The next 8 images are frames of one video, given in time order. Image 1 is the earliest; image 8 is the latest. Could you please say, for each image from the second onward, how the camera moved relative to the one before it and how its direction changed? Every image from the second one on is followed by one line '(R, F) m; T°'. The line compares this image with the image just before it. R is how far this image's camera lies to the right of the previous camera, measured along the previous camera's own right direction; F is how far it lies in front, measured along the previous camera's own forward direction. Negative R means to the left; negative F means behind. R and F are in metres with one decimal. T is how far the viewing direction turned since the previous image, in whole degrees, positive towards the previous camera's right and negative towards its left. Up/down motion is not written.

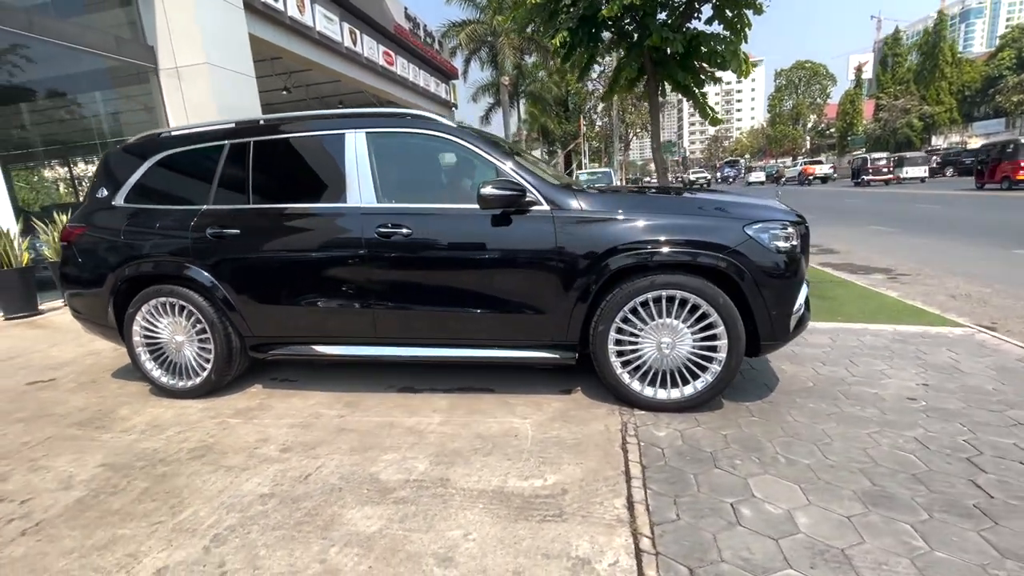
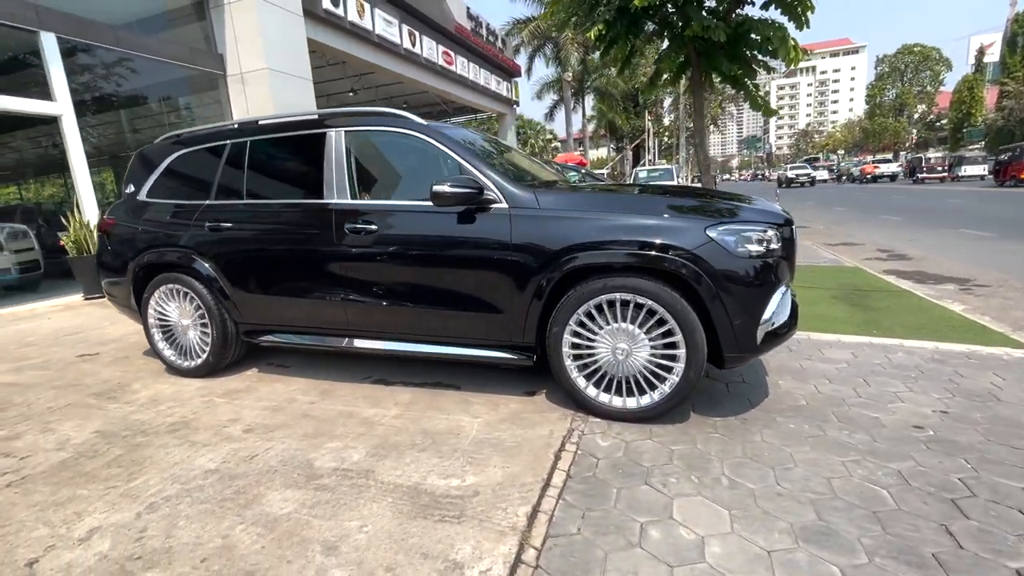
(+0.8, +0.1) m; -8°
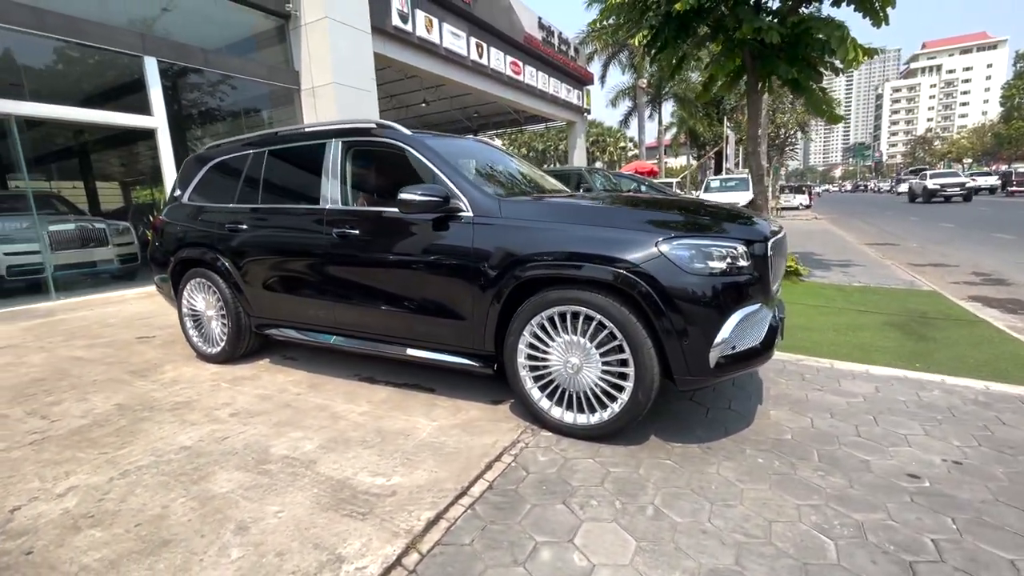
(+0.8, 0.0) m; -9°
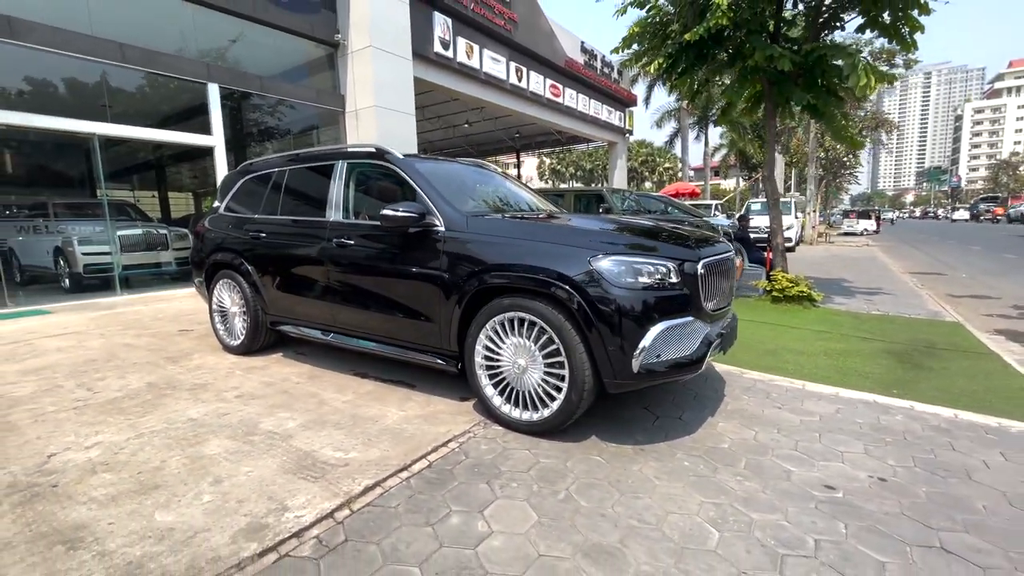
(+0.6, -0.3) m; -5°
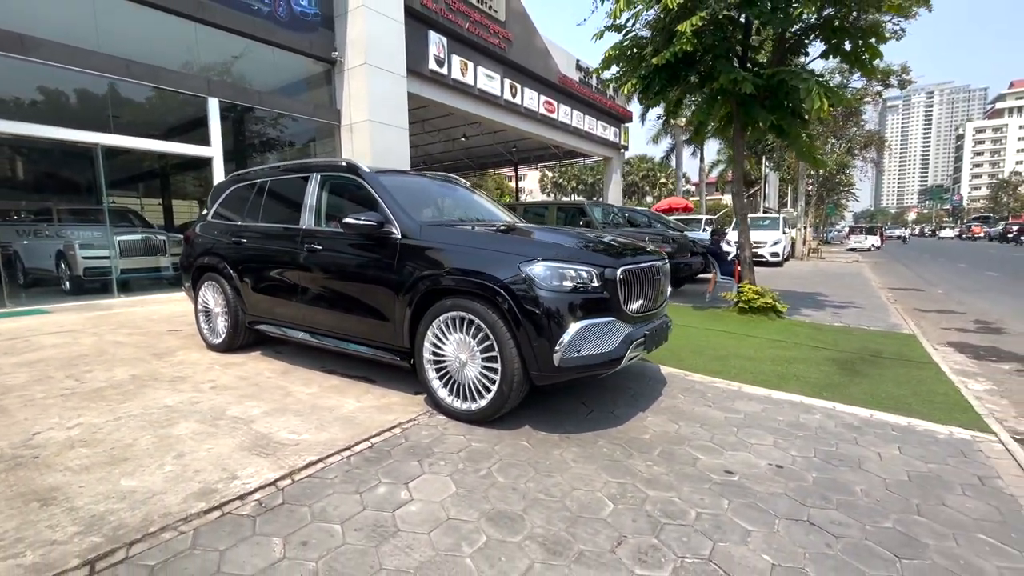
(+0.5, -0.4) m; 0°
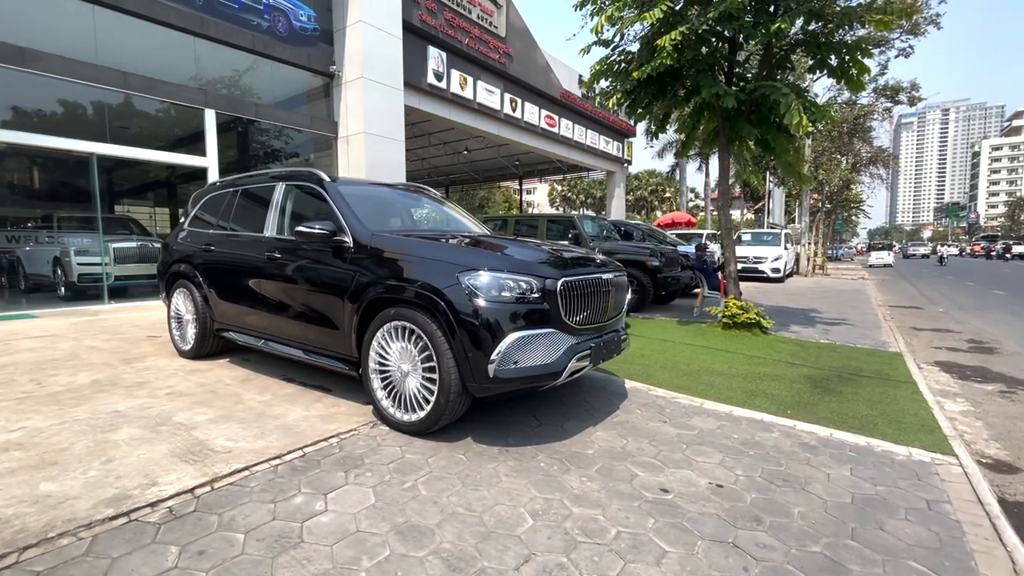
(+0.5, 0.0) m; -1°
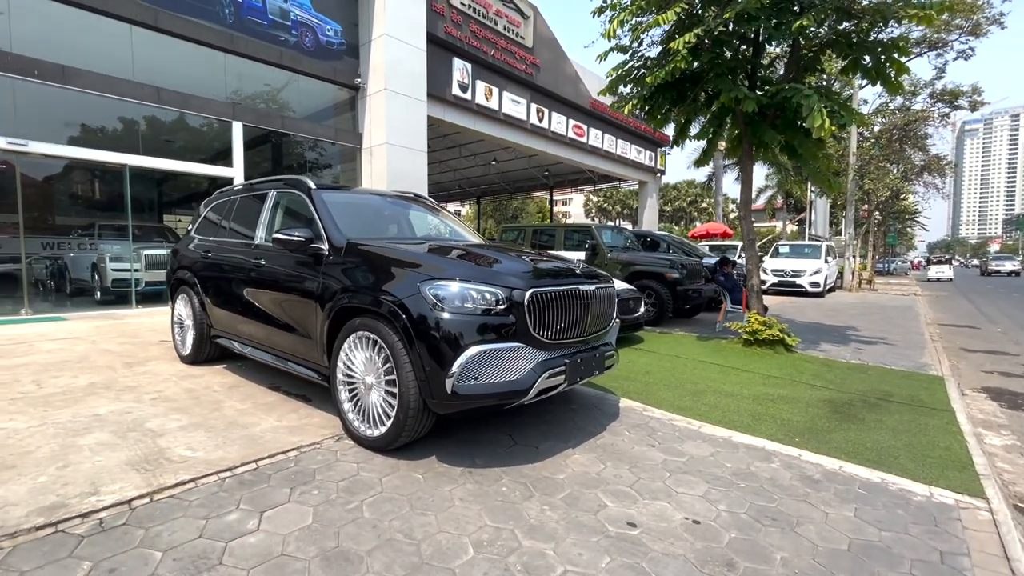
(+0.5, +0.2) m; -4°
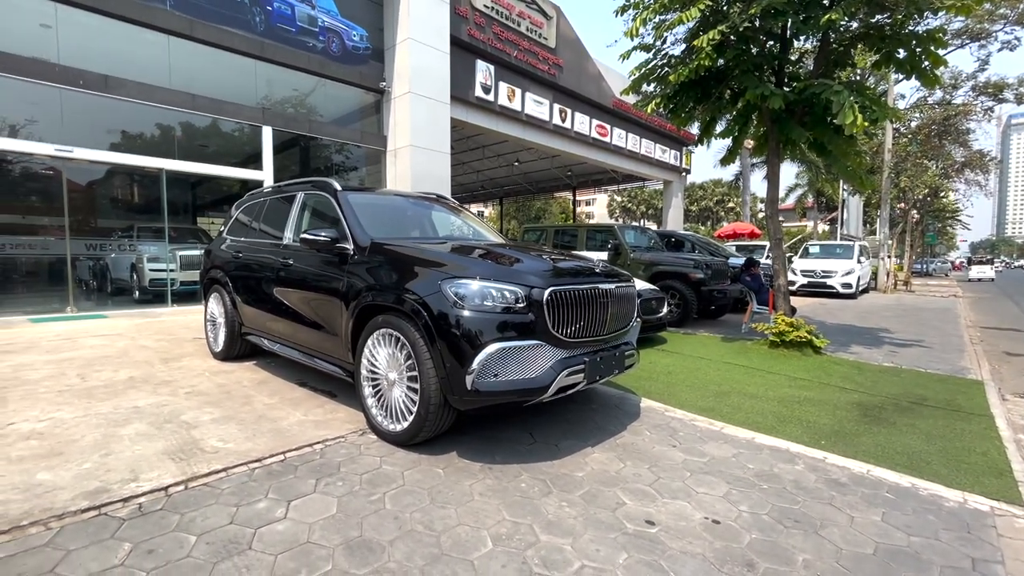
(0.0, 0.0) m; -3°
